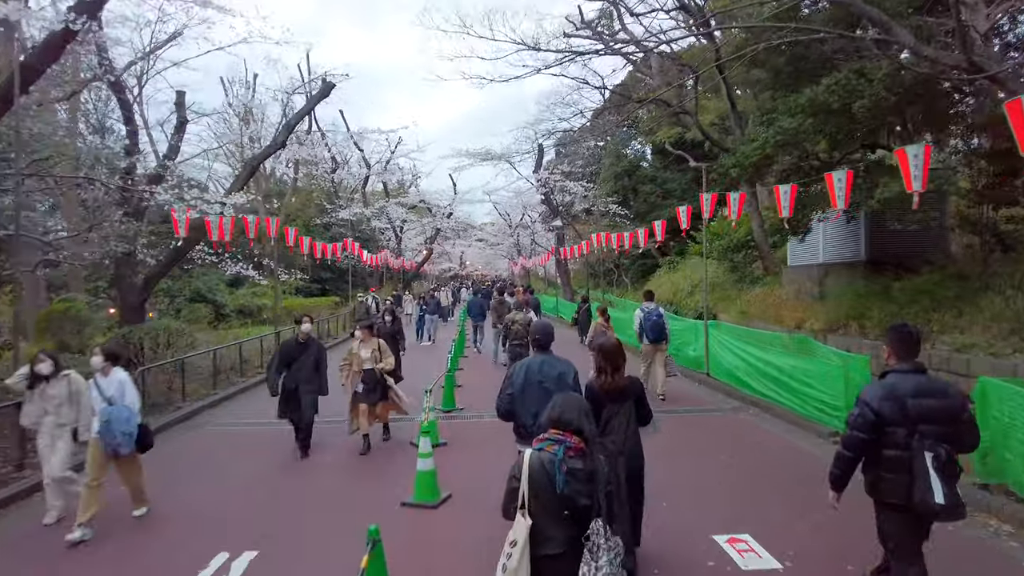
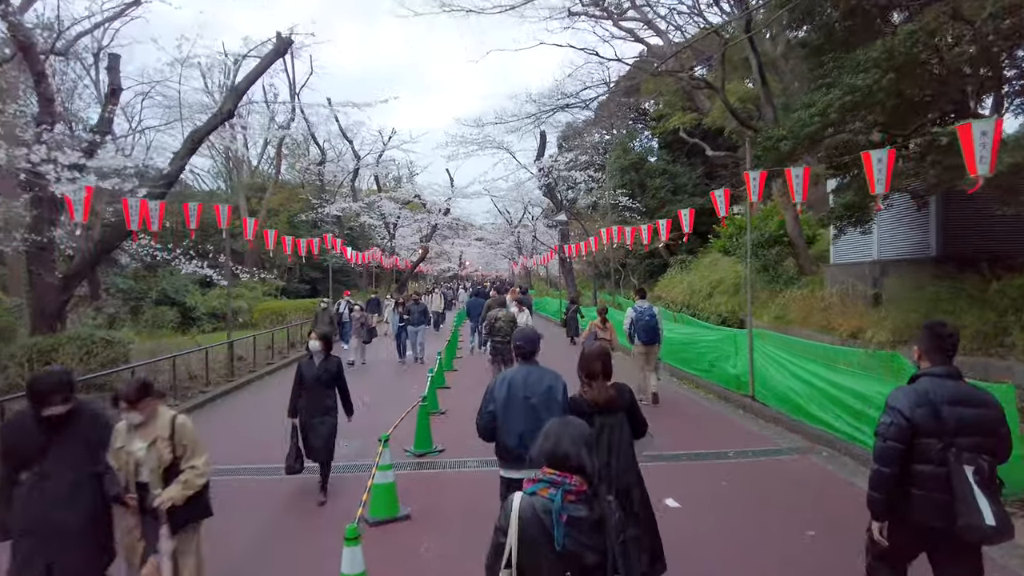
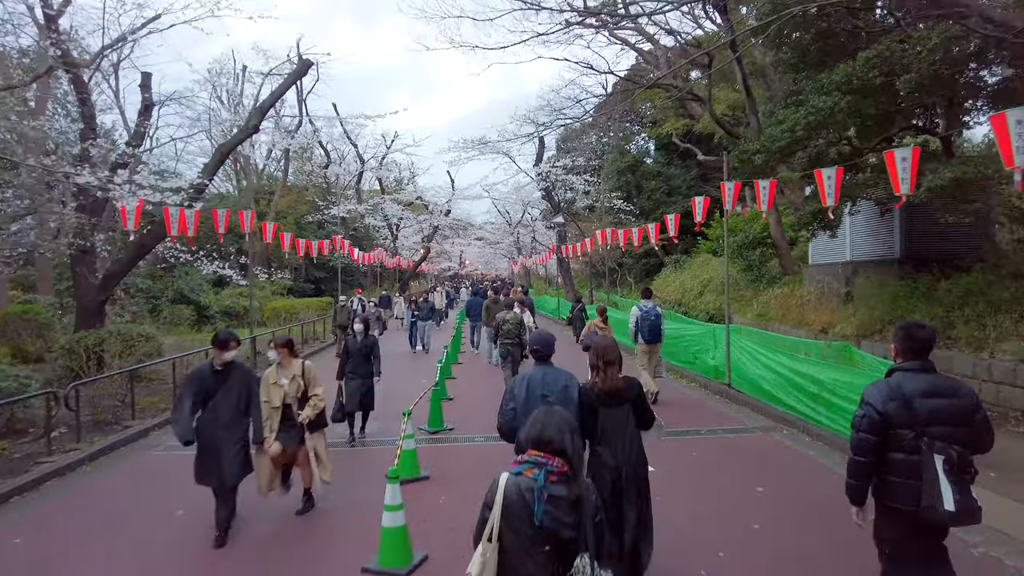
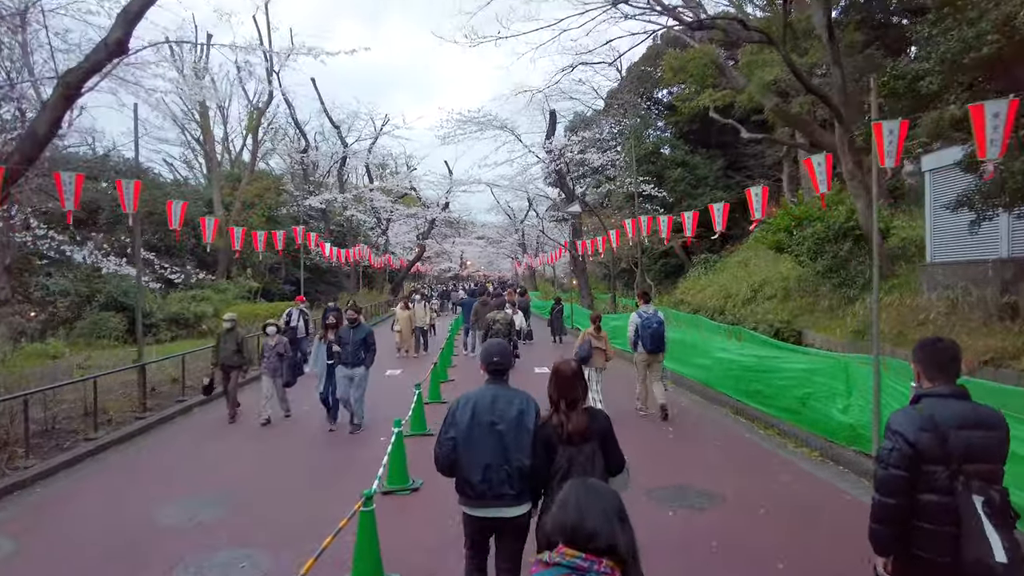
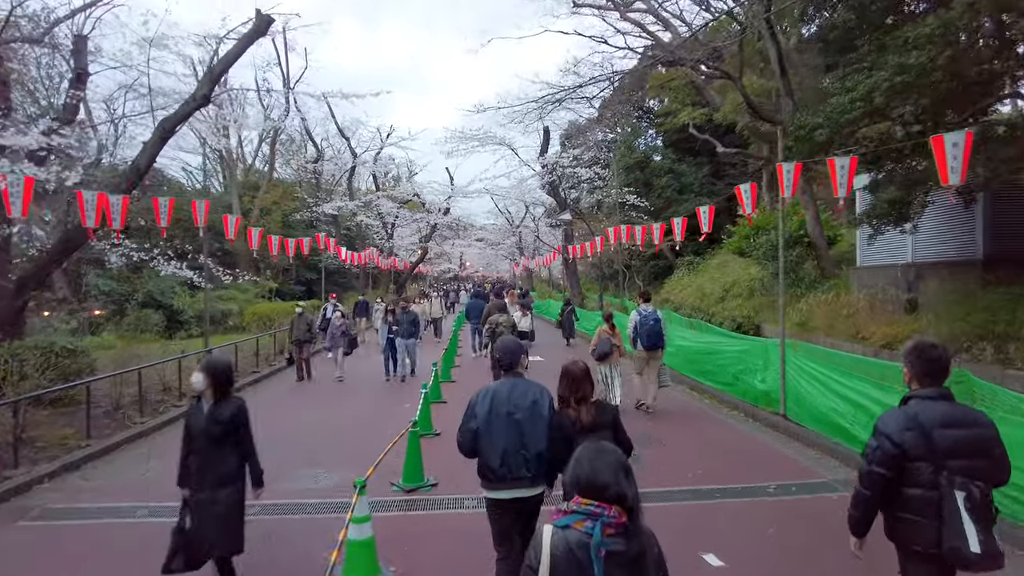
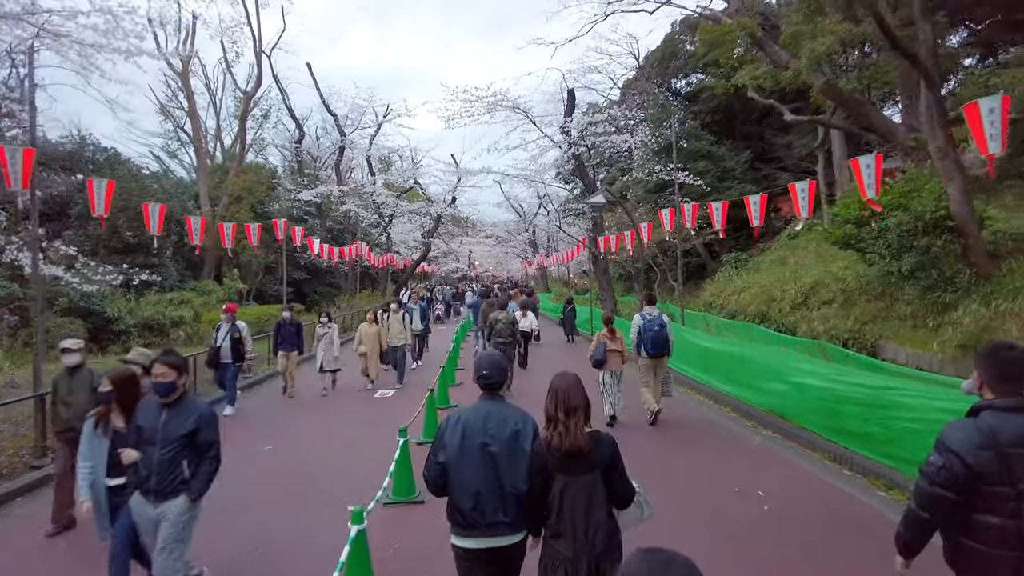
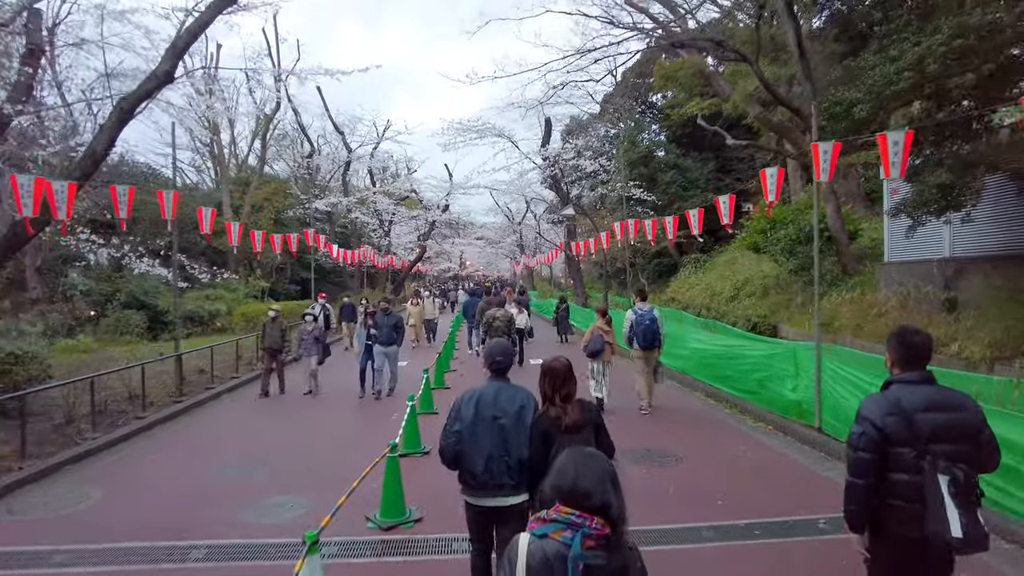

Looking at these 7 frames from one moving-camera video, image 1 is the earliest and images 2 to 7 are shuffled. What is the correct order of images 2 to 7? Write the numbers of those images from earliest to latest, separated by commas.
3, 2, 5, 7, 4, 6
